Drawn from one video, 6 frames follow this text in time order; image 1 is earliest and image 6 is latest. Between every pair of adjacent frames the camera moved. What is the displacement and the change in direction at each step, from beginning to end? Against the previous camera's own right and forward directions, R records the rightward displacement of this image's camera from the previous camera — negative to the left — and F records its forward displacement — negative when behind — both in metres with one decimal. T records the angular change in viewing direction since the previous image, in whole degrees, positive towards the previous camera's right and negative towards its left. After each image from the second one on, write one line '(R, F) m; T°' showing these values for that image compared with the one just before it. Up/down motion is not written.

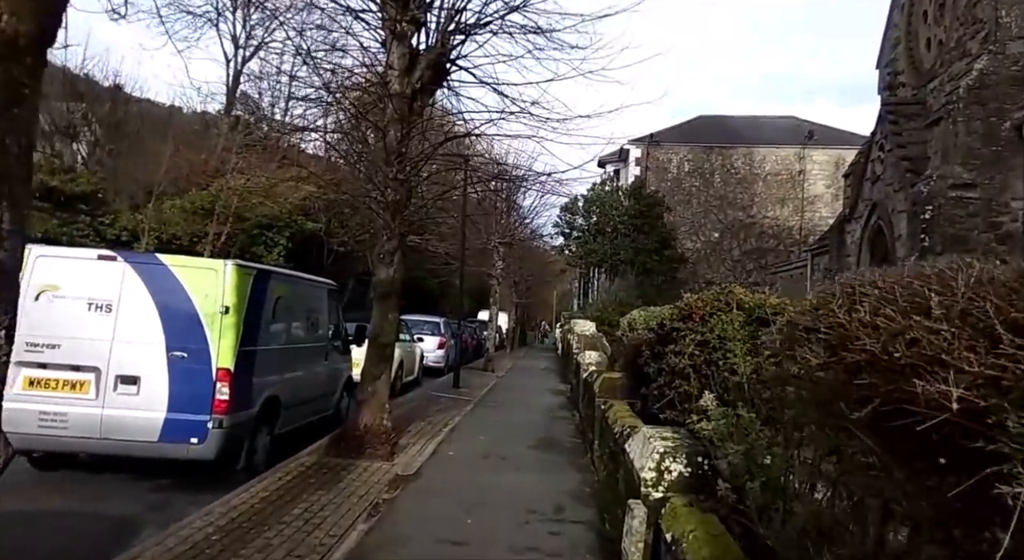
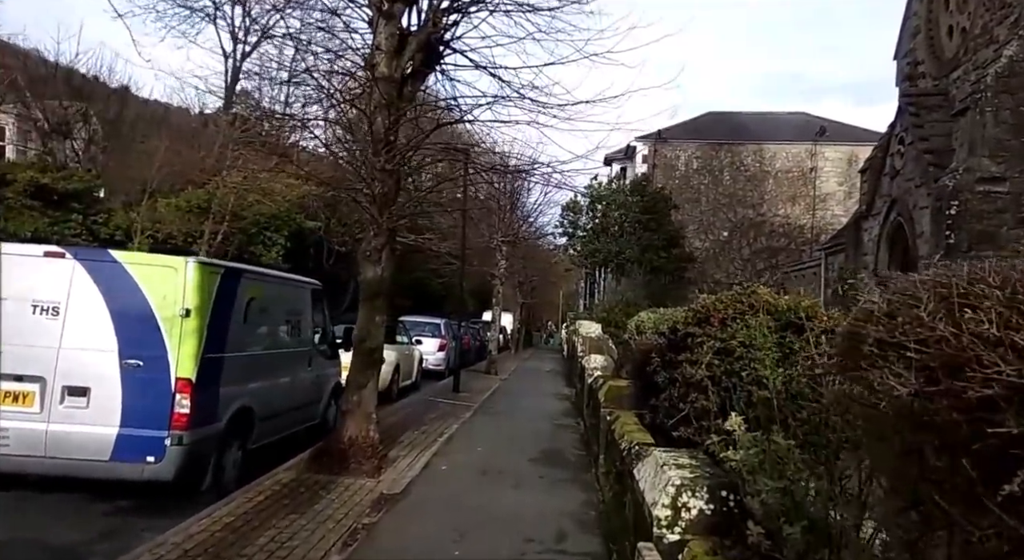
(+0.1, +0.7) m; -1°
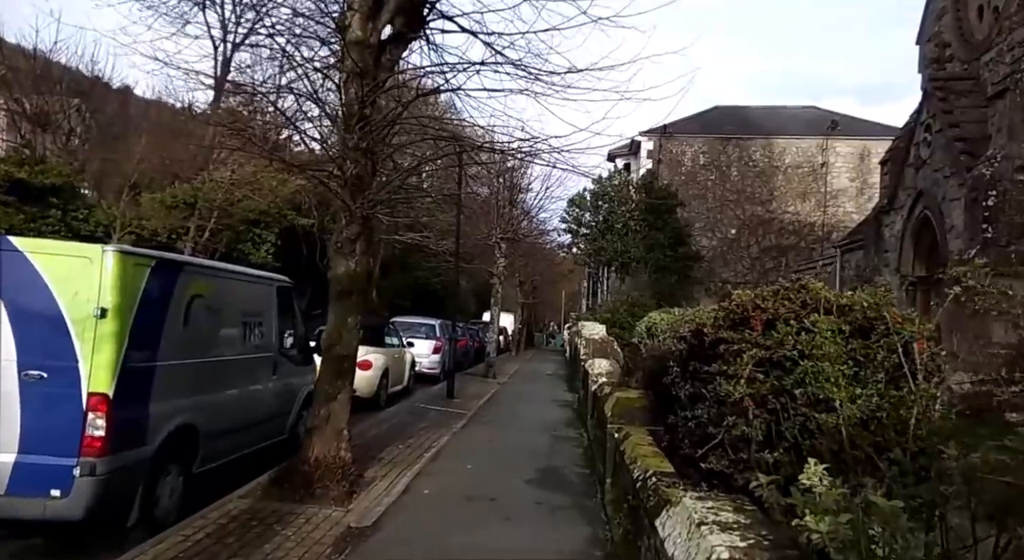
(+0.1, +1.1) m; 0°
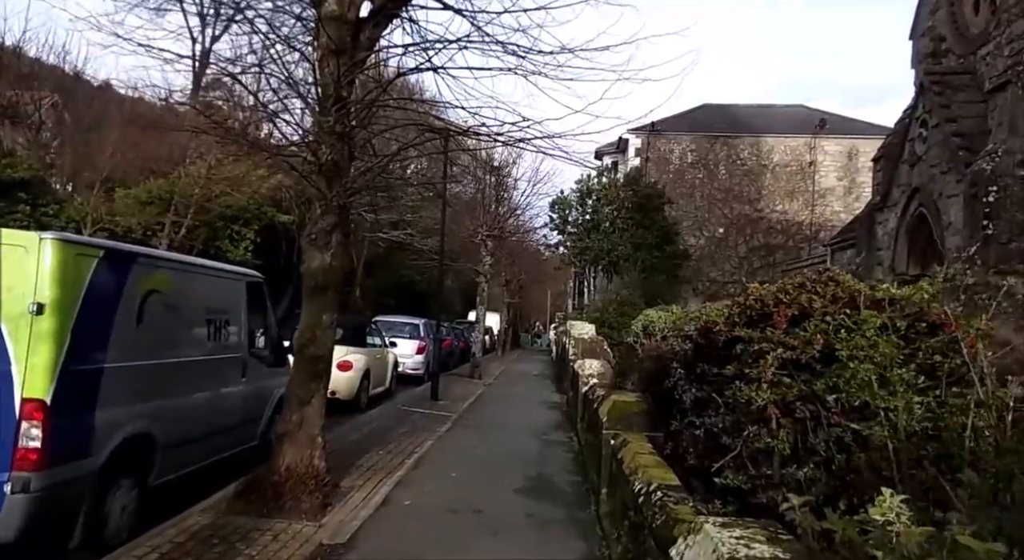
(0.0, +0.5) m; +1°
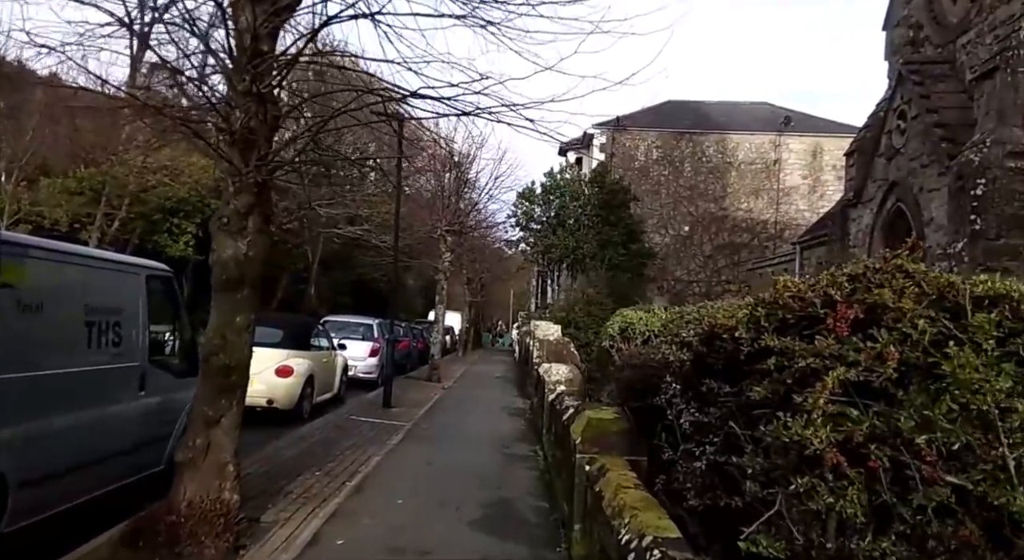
(+0.1, +1.1) m; +3°
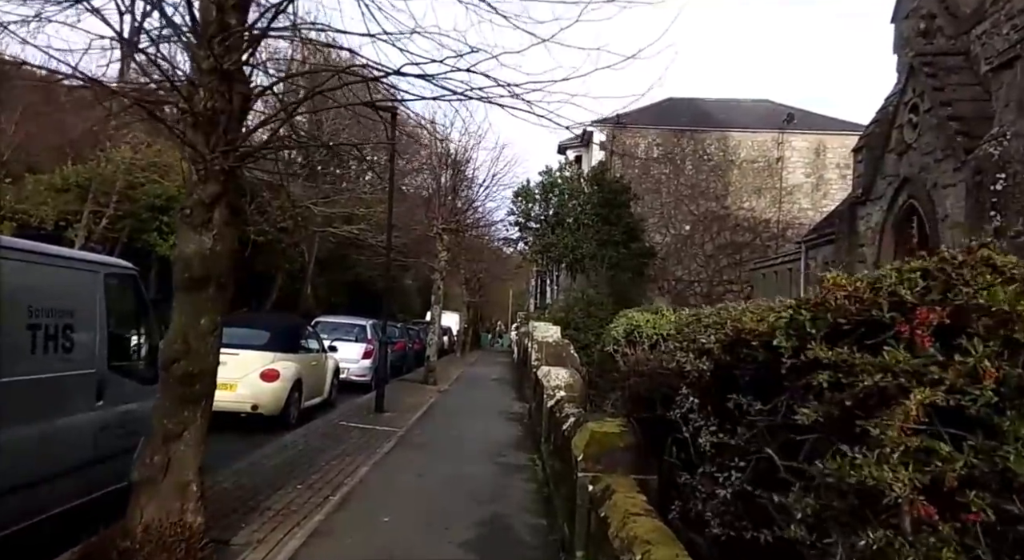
(0.0, +0.5) m; 0°
